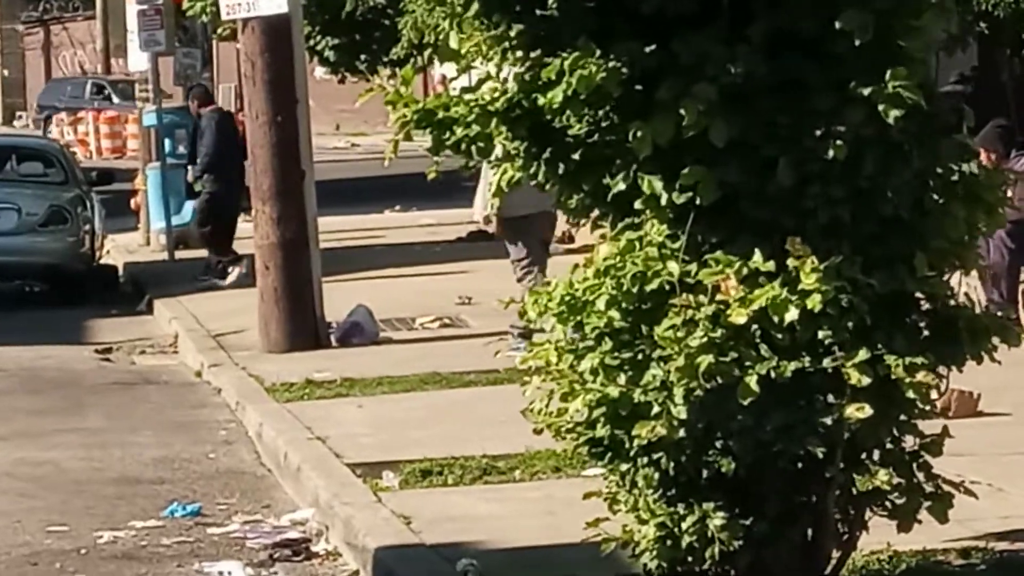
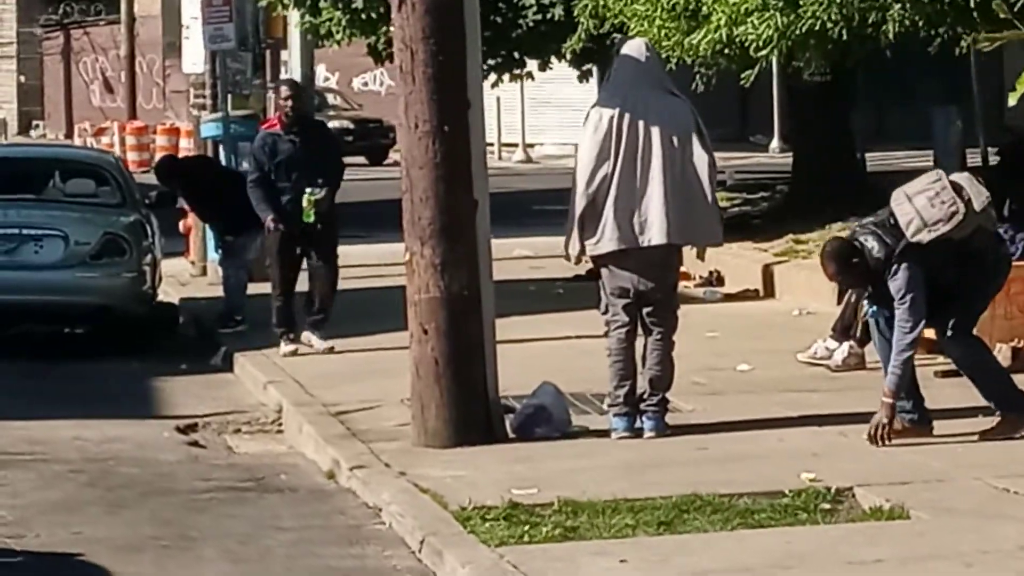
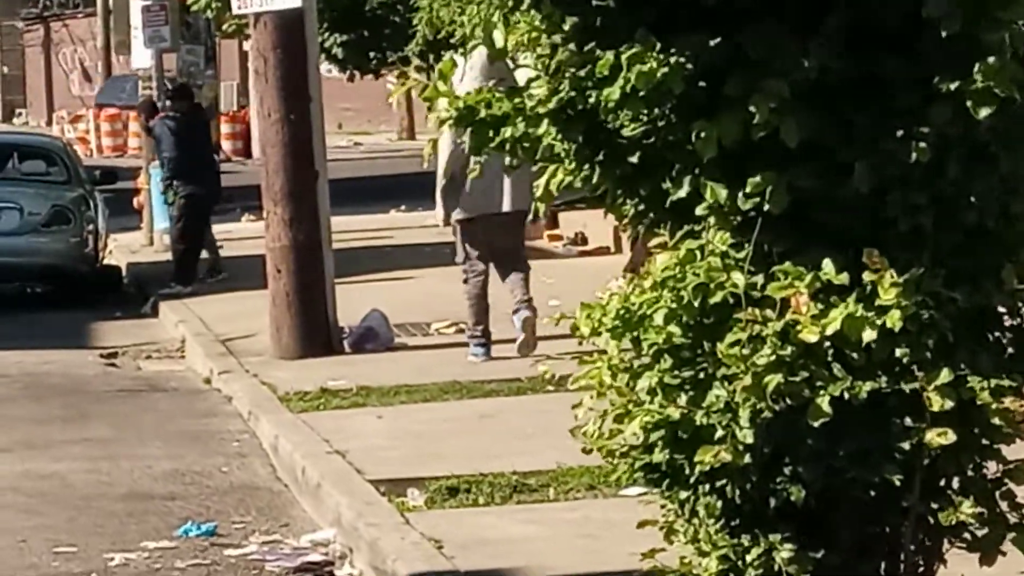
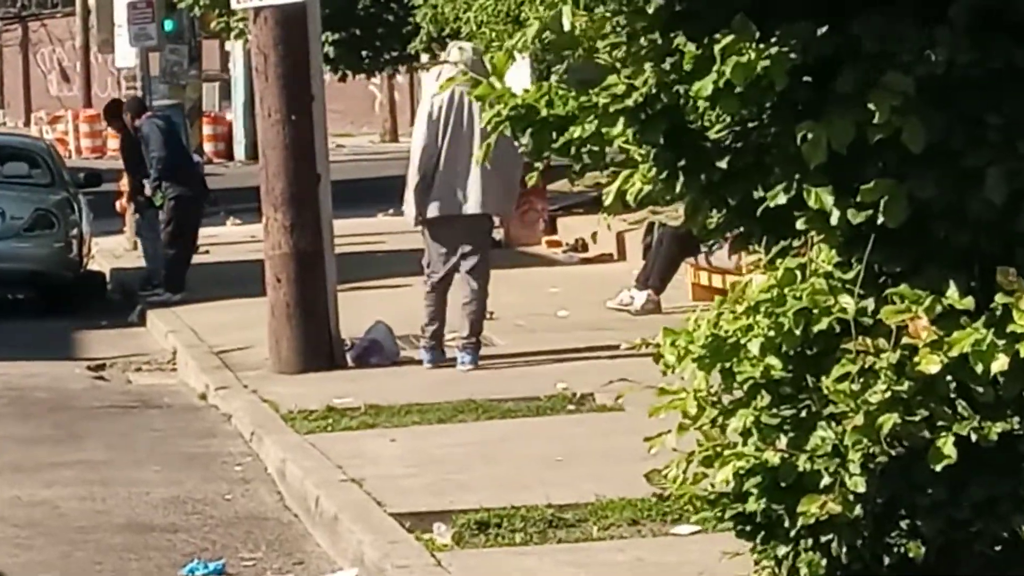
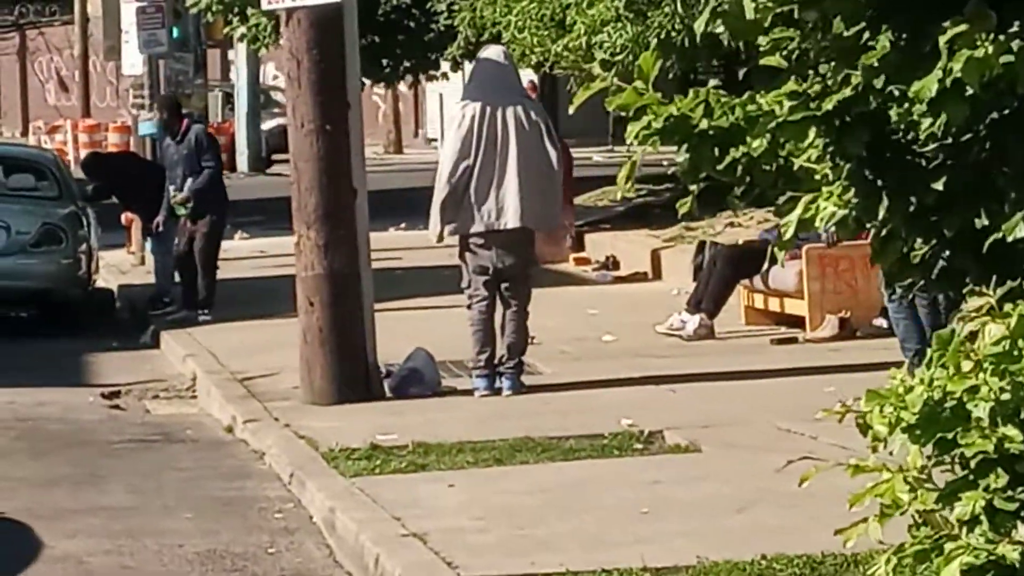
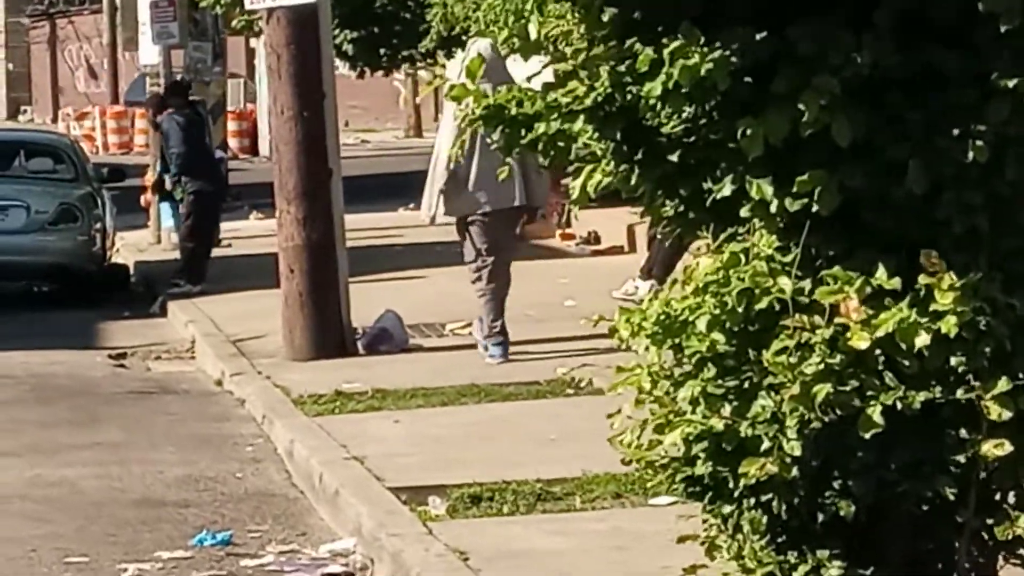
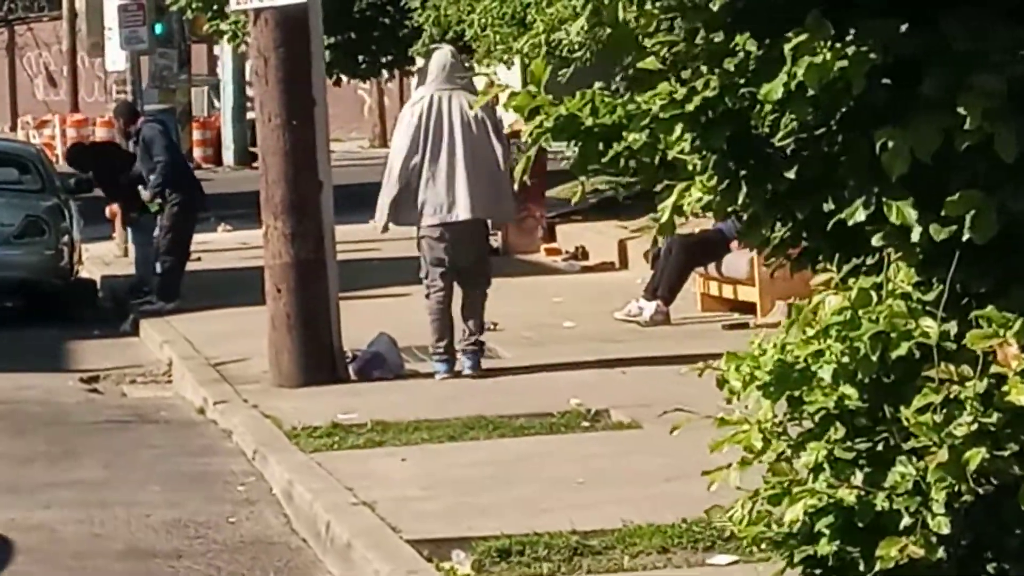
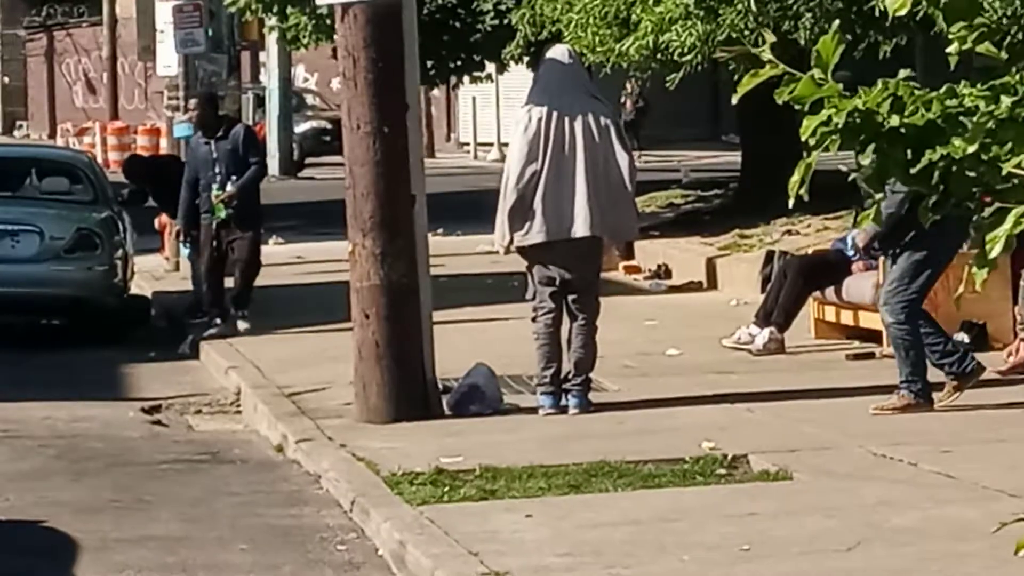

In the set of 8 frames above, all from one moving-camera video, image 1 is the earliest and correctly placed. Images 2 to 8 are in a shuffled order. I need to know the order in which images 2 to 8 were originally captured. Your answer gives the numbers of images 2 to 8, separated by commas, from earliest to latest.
3, 6, 4, 7, 5, 8, 2
